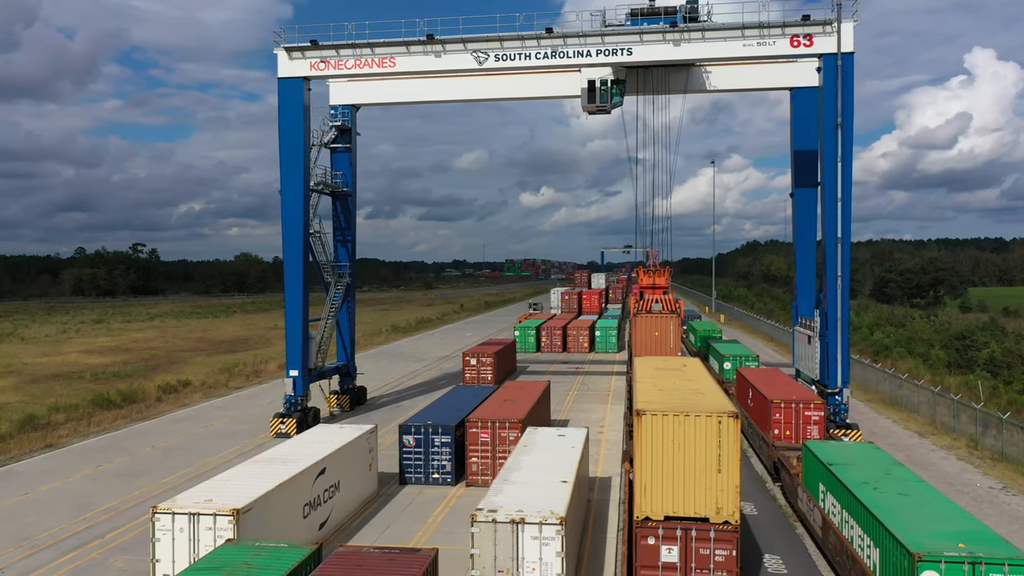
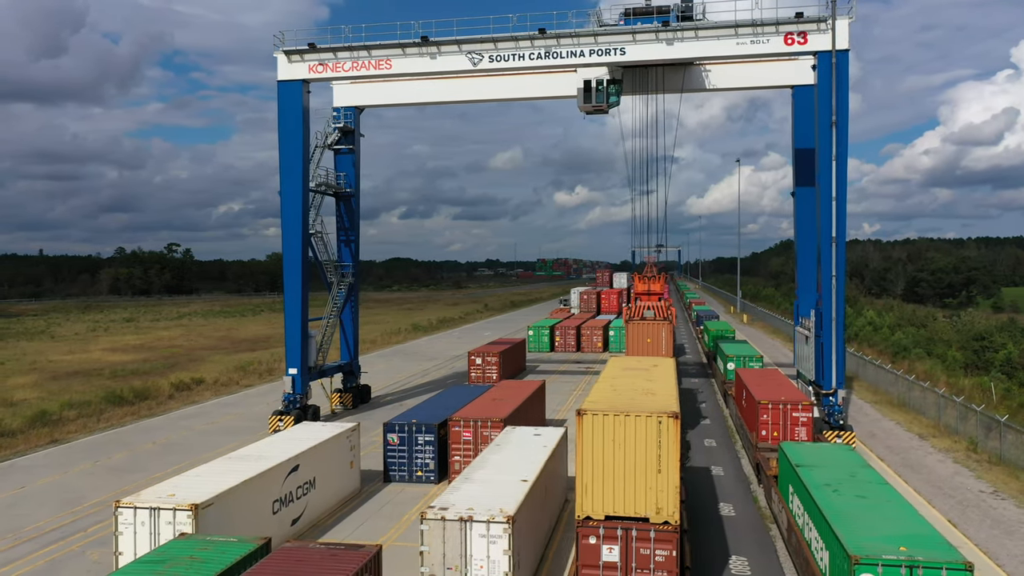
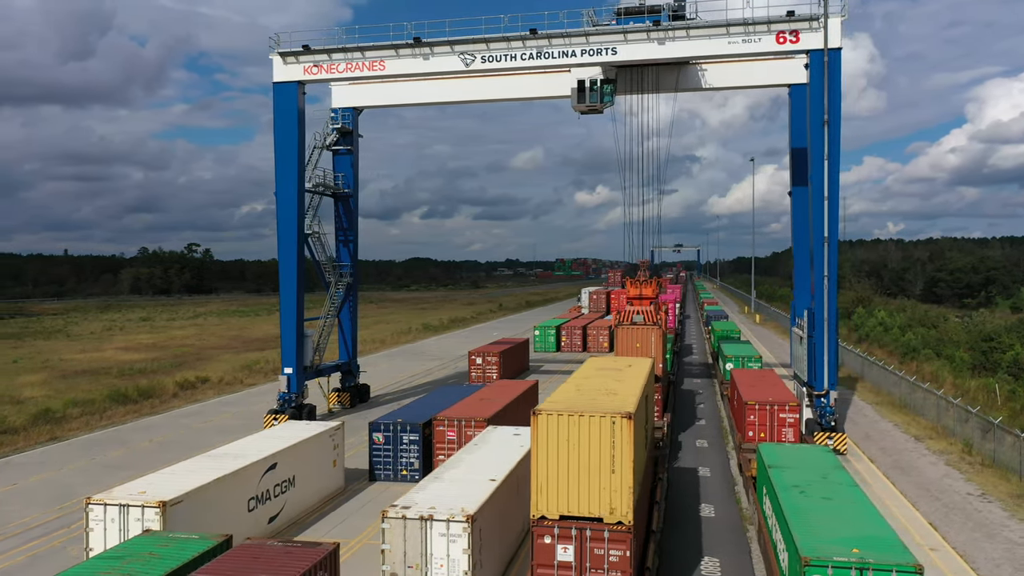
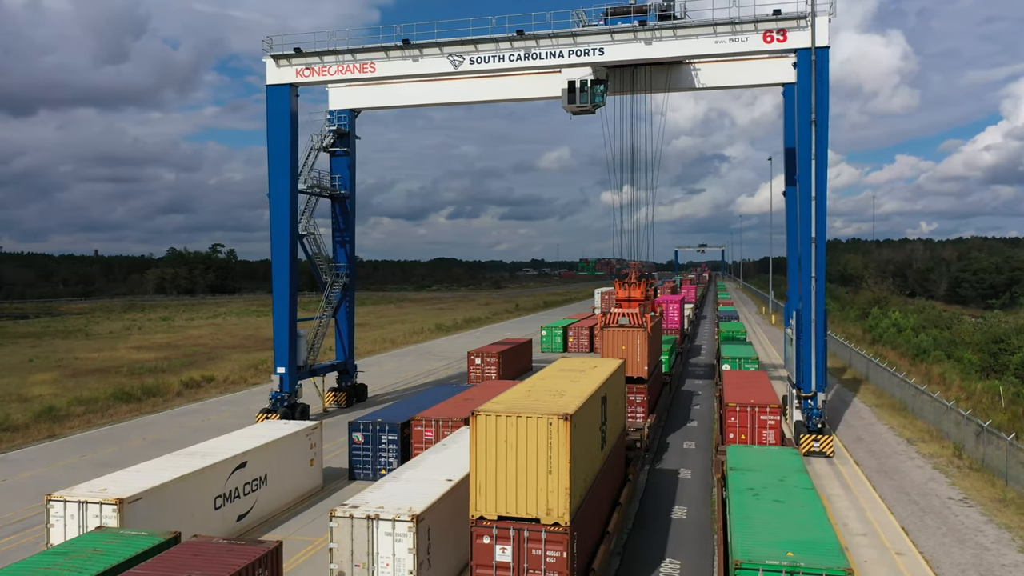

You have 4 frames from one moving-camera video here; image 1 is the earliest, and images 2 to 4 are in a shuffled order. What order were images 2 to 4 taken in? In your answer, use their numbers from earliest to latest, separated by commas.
2, 3, 4
